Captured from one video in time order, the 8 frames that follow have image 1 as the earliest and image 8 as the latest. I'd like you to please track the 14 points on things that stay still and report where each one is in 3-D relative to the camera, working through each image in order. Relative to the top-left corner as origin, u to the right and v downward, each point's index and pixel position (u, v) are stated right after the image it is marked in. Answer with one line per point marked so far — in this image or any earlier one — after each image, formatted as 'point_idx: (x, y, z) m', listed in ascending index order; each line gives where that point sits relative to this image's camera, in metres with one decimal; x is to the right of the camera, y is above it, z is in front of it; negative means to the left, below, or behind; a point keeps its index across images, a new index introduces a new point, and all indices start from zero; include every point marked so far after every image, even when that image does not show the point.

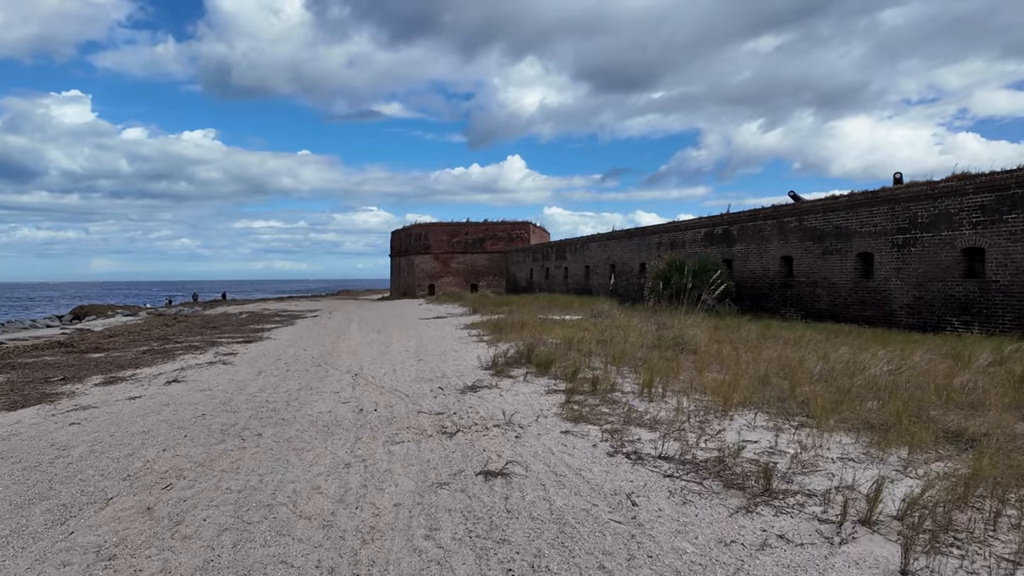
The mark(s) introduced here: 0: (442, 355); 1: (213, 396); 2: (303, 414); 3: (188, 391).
0: (-1.5, -1.4, +12.4) m
1: (-4.4, -1.6, +8.6) m
2: (-2.5, -1.5, +7.0) m
3: (-5.1, -1.6, +9.3) m
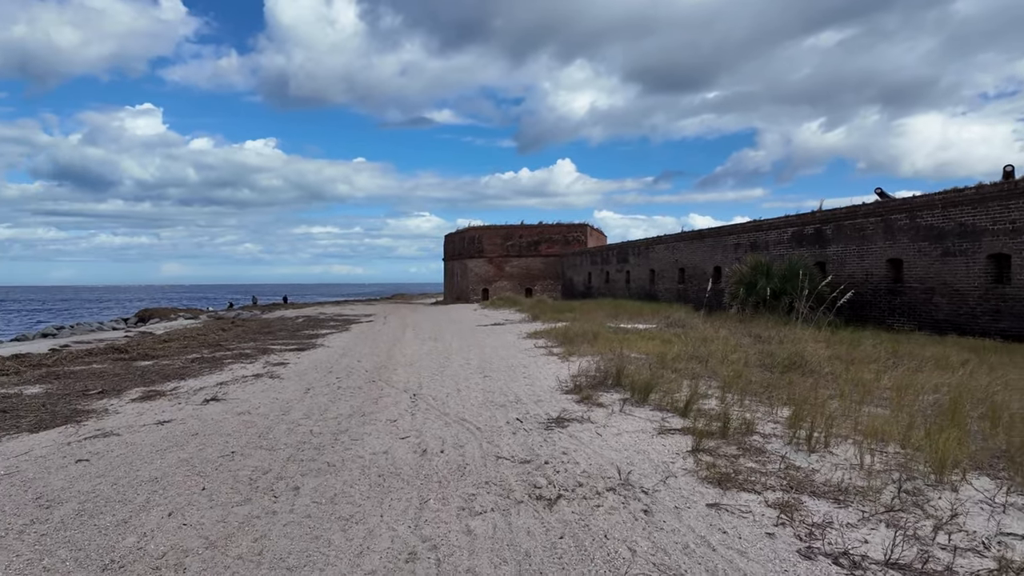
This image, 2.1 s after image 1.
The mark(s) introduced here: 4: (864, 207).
0: (0.0, -1.6, +10.8) m
1: (-3.2, -1.7, +7.3) m
2: (-1.5, -1.6, +5.6) m
3: (-3.9, -1.7, +8.0) m
4: (+10.6, +2.4, +17.8) m
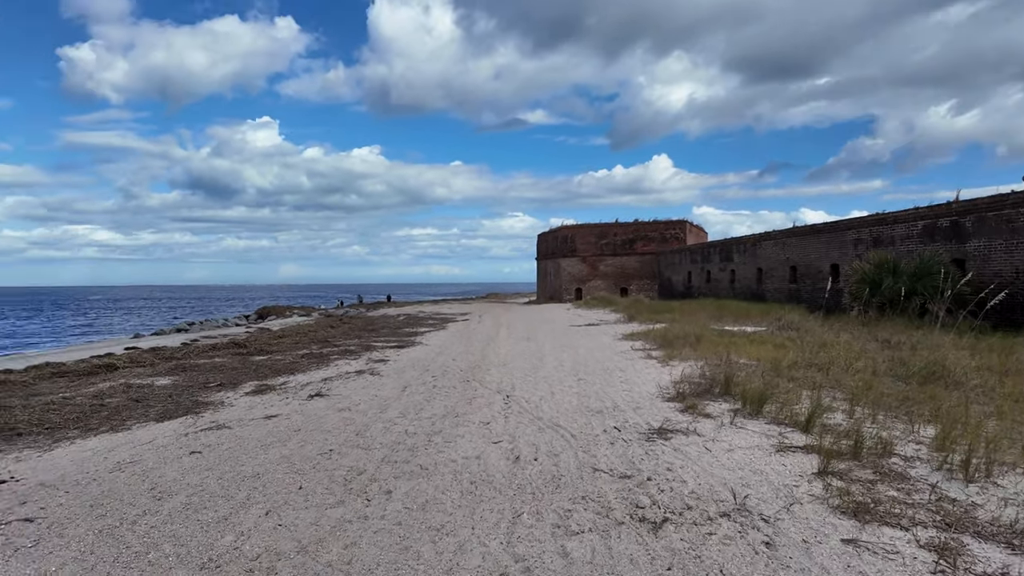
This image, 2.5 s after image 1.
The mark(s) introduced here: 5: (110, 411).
0: (+1.7, -1.6, +10.3) m
1: (-2.1, -1.7, +7.4) m
2: (-0.6, -1.6, +5.4) m
3: (-2.6, -1.7, +8.2) m
4: (+13.3, +2.4, +15.5) m
5: (-6.4, -2.0, +9.4) m
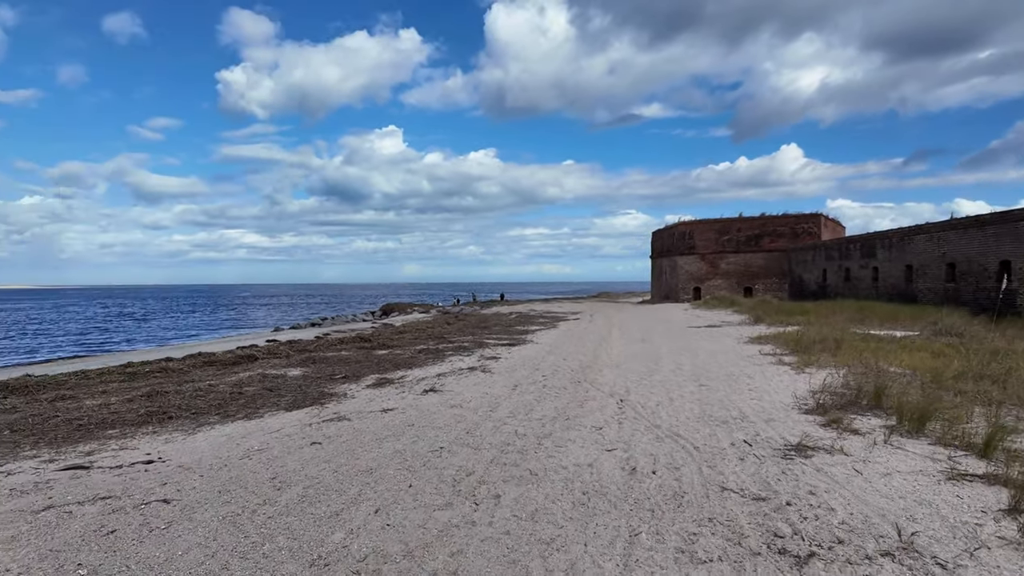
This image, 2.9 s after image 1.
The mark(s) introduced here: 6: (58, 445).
0: (+3.6, -1.5, +9.5) m
1: (-0.6, -1.6, +7.4) m
2: (+0.4, -1.6, +5.2) m
3: (-1.0, -1.7, +8.3) m
4: (+16.0, +2.4, +12.5) m
5: (-4.6, -1.9, +10.2) m
6: (-5.4, -1.9, +7.0) m
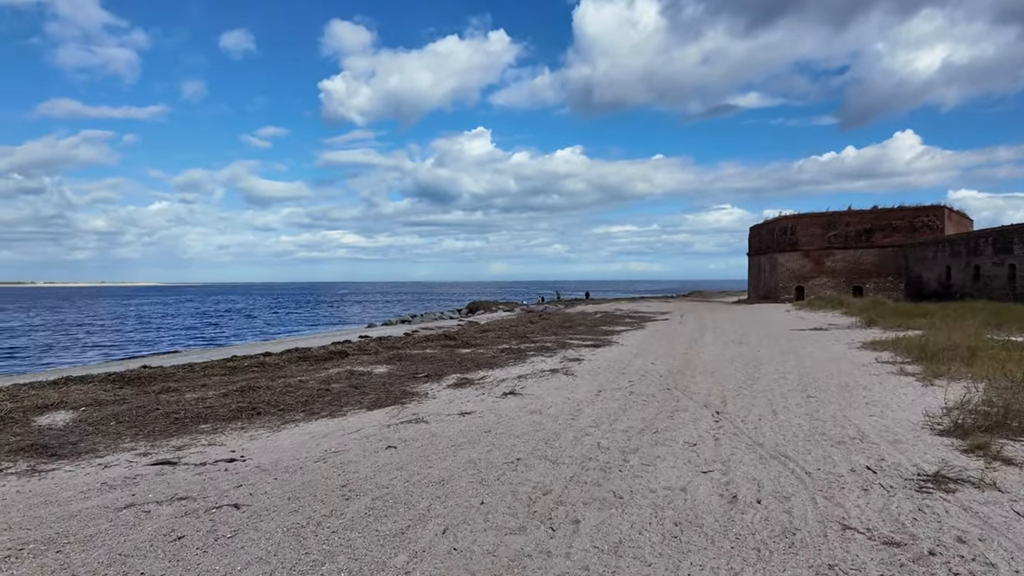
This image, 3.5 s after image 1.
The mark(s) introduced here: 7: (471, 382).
0: (+4.8, -1.5, +8.5) m
1: (+0.3, -1.6, +7.0) m
2: (+1.0, -1.6, +4.6) m
3: (+0.1, -1.6, +7.9) m
4: (+17.5, +2.4, +9.6) m
5: (-3.2, -1.9, +10.3) m
6: (-4.5, -1.9, +7.3) m
7: (-0.8, -1.8, +11.2) m
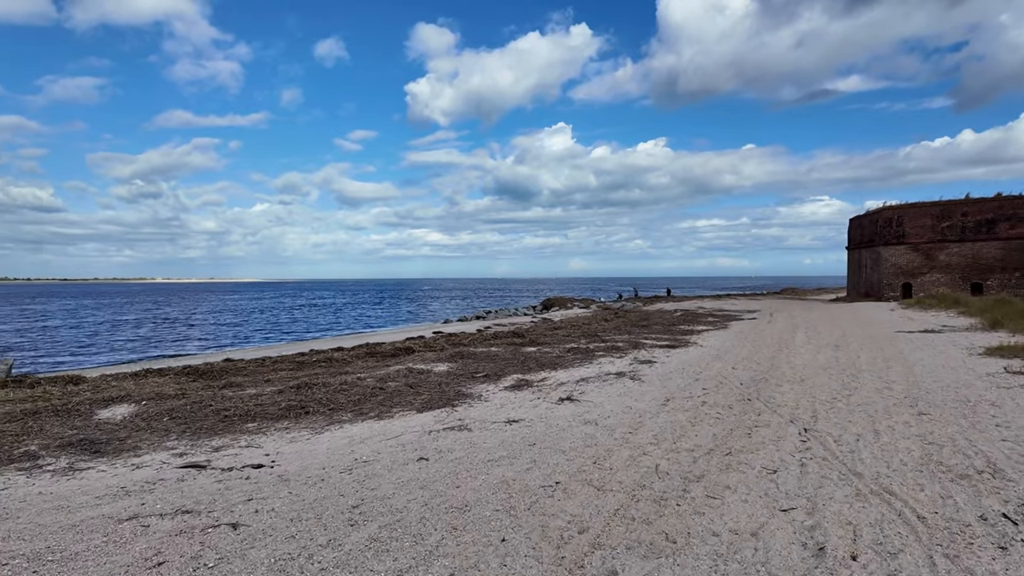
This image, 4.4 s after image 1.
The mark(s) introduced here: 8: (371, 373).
0: (+5.5, -1.5, +7.1) m
1: (+0.9, -1.6, +6.2) m
2: (+1.2, -1.6, +3.8) m
3: (+0.7, -1.6, +7.1) m
4: (+18.2, +2.4, +6.4) m
5: (-2.2, -1.8, +10.0) m
6: (-3.8, -1.8, +7.2) m
7: (+0.3, -1.7, +10.6) m
8: (-3.0, -1.8, +12.3) m
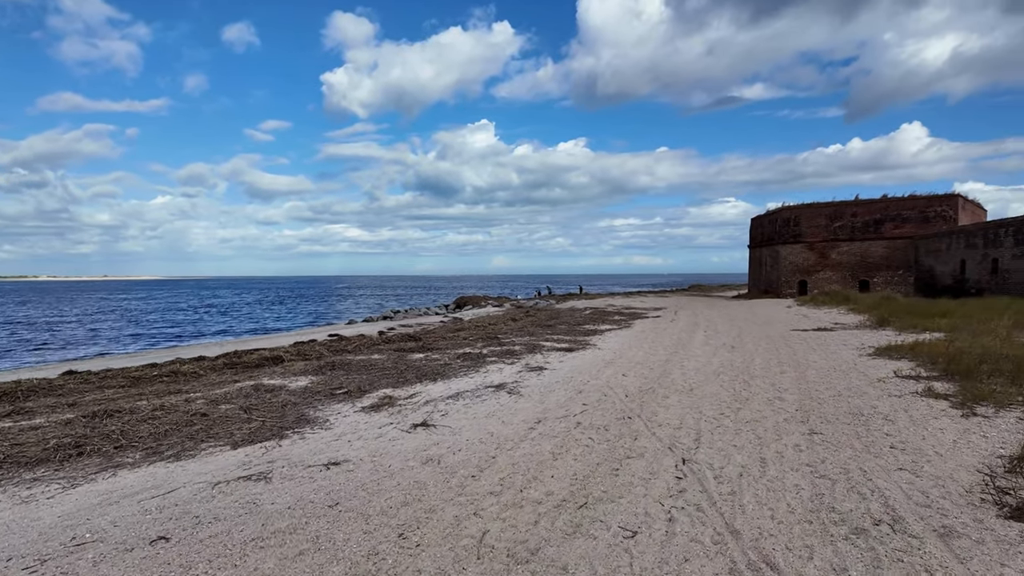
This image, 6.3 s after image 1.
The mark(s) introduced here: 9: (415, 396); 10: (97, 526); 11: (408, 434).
0: (+3.7, -1.5, +6.3) m
1: (-0.7, -1.6, +4.8) m
2: (-0.1, -1.6, +2.5) m
3: (-1.0, -1.7, +5.7) m
4: (+16.5, +2.4, +7.3) m
5: (-4.2, -1.9, +8.2) m
6: (-5.5, -1.9, +5.2) m
7: (-1.8, -1.8, +9.1) m
8: (-5.3, -1.8, +10.4) m
9: (-1.5, -1.7, +9.5) m
10: (-3.1, -1.8, +4.5) m
11: (-1.2, -1.7, +6.8) m
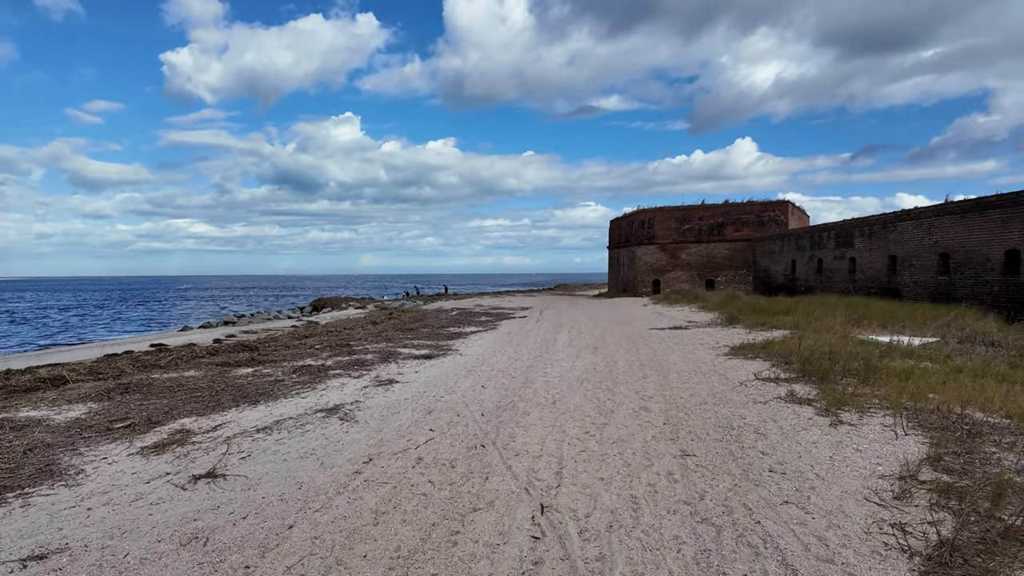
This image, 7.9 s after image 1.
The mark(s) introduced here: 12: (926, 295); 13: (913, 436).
0: (+2.1, -1.5, +5.6) m
1: (-1.9, -1.7, +3.2) m
2: (-0.7, -1.7, +1.0) m
3: (-2.4, -1.7, +4.0) m
4: (+14.3, +2.5, +9.3) m
5: (-6.0, -1.9, +5.7) m
6: (-6.7, -2.0, +2.5) m
7: (-3.9, -1.8, +7.1) m
8: (-7.6, -1.9, +7.6) m
9: (-3.7, -1.8, +7.6) m
10: (-4.2, -1.8, +2.3) m
11: (-2.8, -1.7, +5.1) m
12: (+13.3, -0.1, +17.9) m
13: (+3.8, -1.3, +5.6) m
